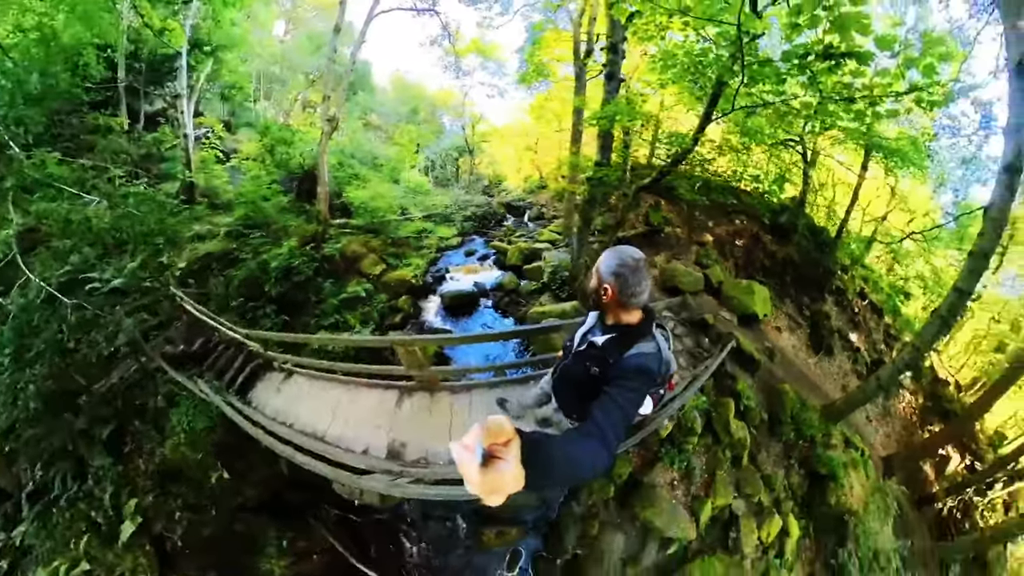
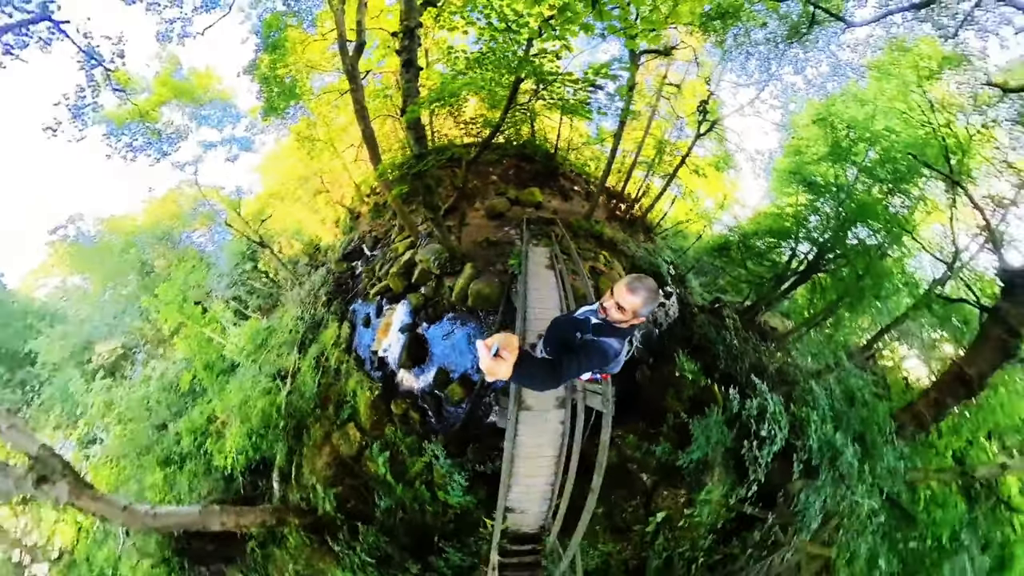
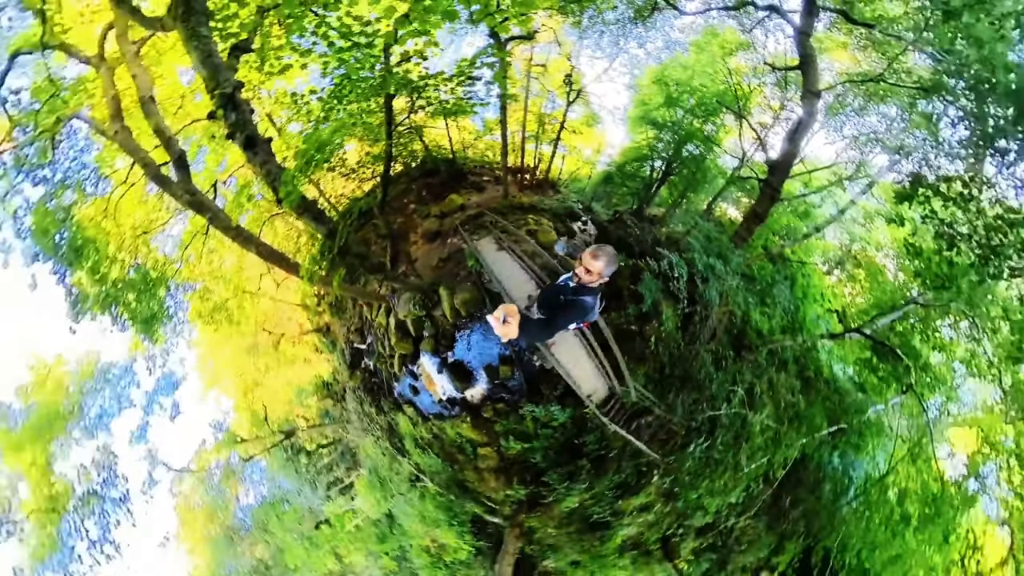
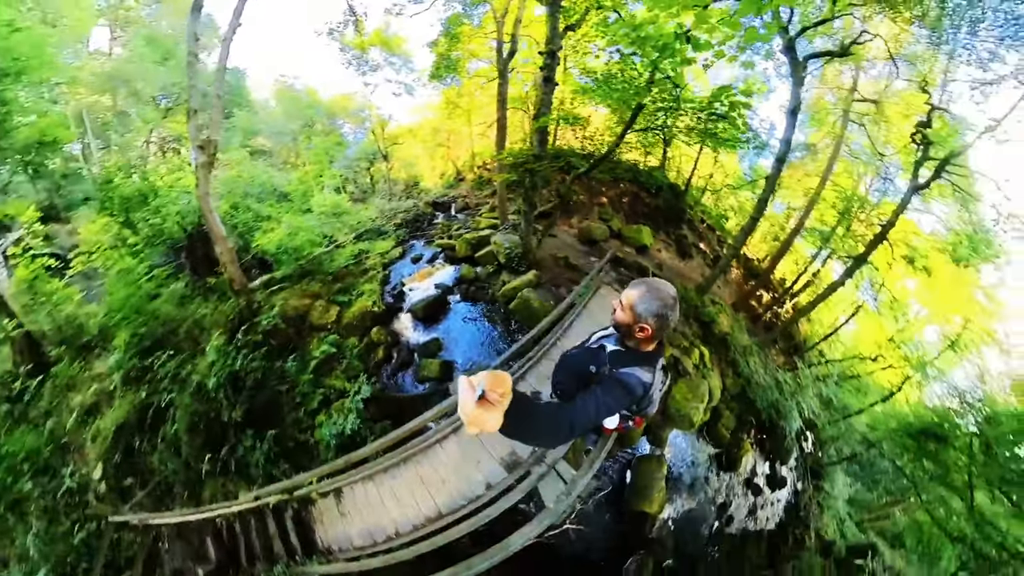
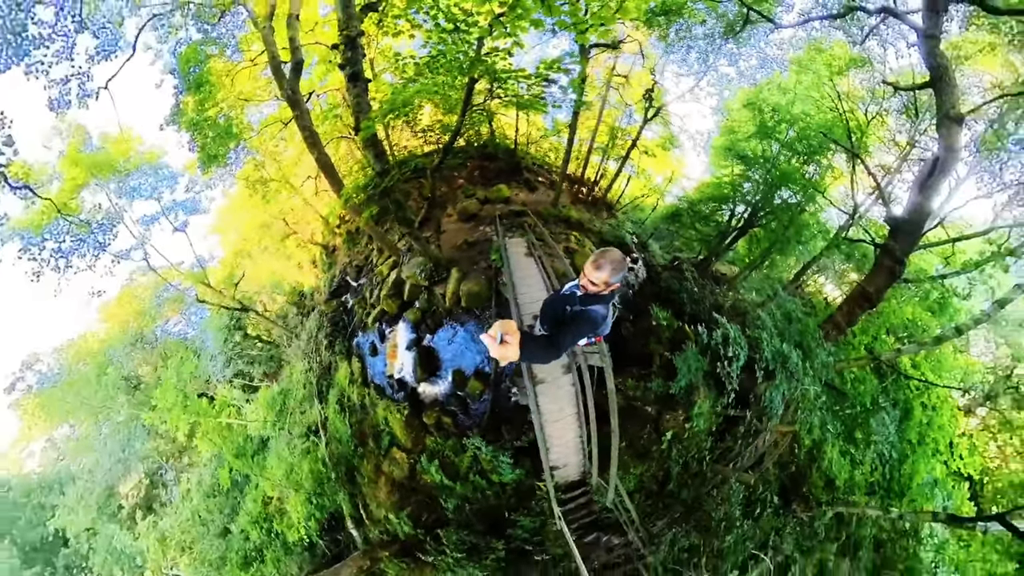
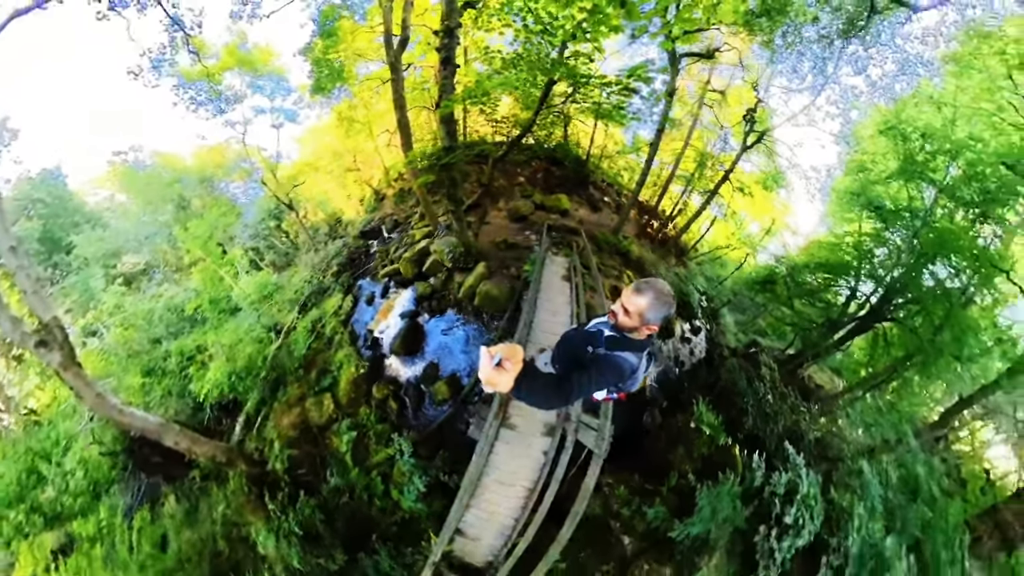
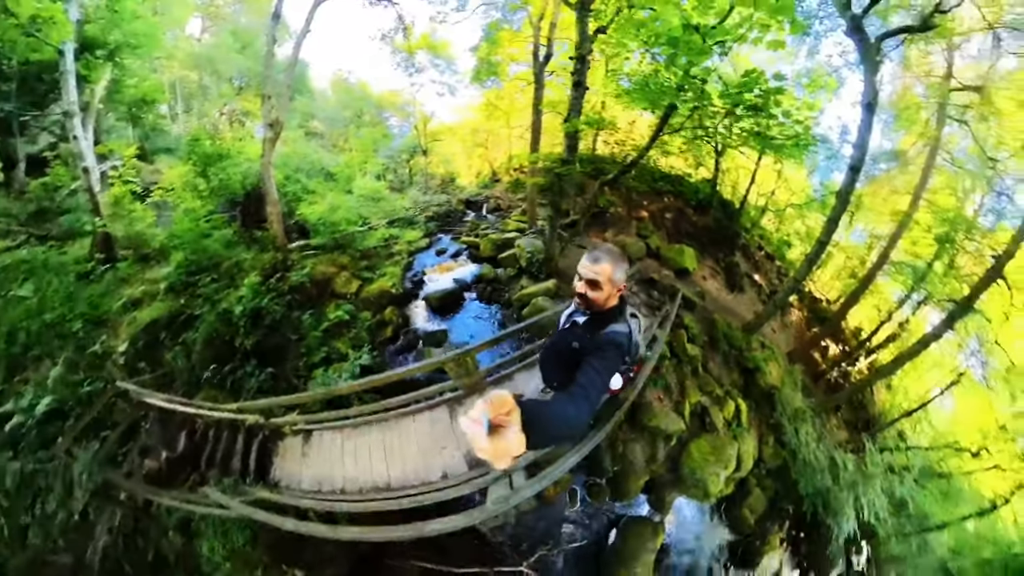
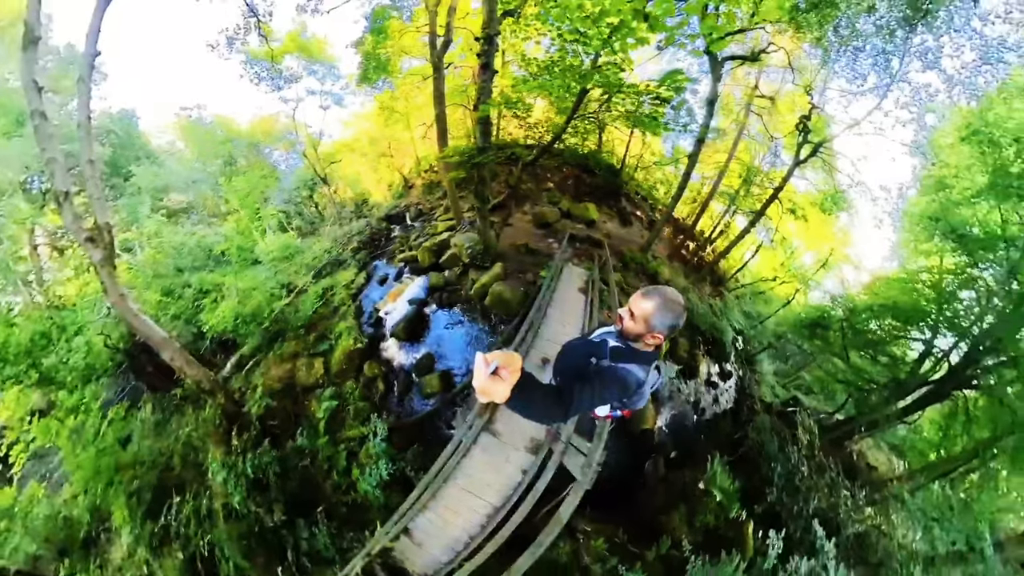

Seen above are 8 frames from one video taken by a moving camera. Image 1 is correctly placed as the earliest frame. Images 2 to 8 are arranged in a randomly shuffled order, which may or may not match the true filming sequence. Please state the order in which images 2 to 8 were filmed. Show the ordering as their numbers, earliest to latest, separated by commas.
7, 4, 8, 6, 2, 5, 3
